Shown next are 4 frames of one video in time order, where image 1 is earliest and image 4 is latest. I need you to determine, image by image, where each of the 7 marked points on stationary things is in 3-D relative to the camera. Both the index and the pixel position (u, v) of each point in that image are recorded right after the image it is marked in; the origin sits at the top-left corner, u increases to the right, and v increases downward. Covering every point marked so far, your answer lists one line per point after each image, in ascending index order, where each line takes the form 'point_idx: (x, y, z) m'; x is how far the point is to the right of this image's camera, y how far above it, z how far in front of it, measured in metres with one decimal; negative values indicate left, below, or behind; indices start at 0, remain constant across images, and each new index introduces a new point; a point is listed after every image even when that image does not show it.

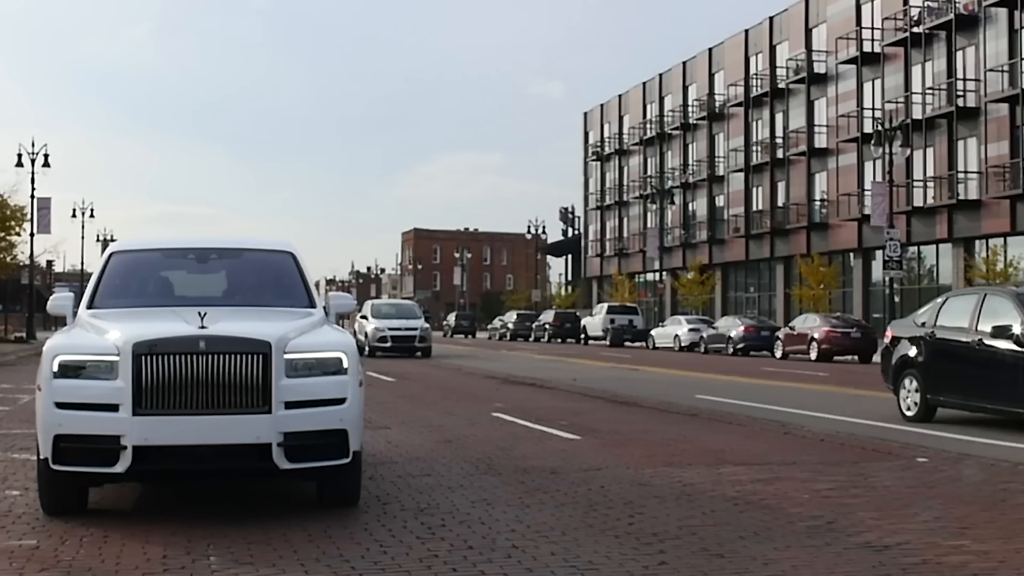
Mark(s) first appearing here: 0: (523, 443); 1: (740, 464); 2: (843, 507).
0: (+0.1, -1.5, +11.1) m
1: (+1.9, -1.4, +9.3) m
2: (+2.1, -1.4, +7.4) m
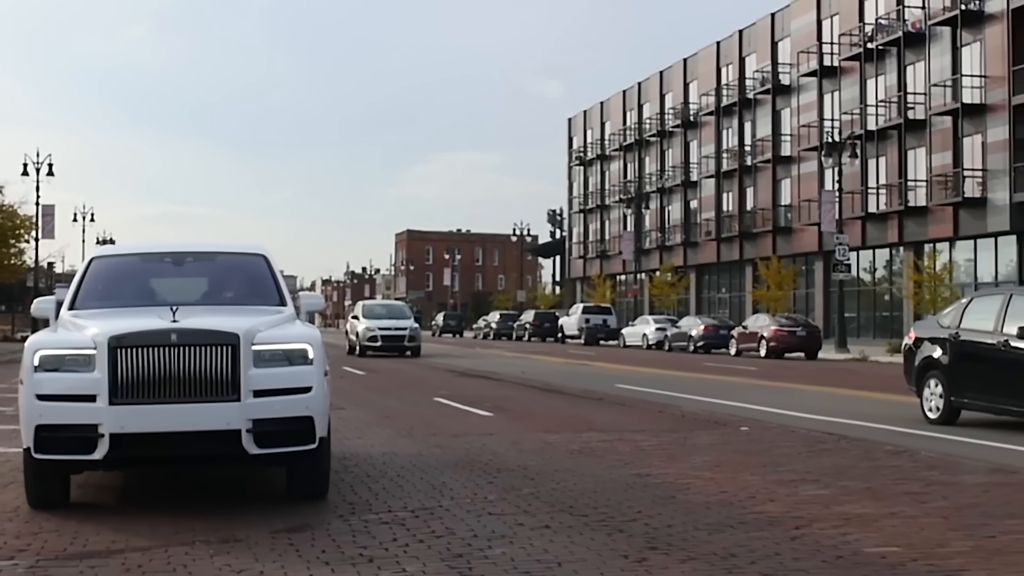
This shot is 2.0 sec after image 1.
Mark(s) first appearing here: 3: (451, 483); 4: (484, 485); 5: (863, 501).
0: (-0.8, -1.6, +14.0) m
1: (+0.9, -1.5, +12.2) m
2: (+1.2, -1.5, +10.3) m
3: (-0.4, -1.5, +8.6) m
4: (0.0, -1.5, +8.3) m
5: (+2.4, -1.4, +7.7) m
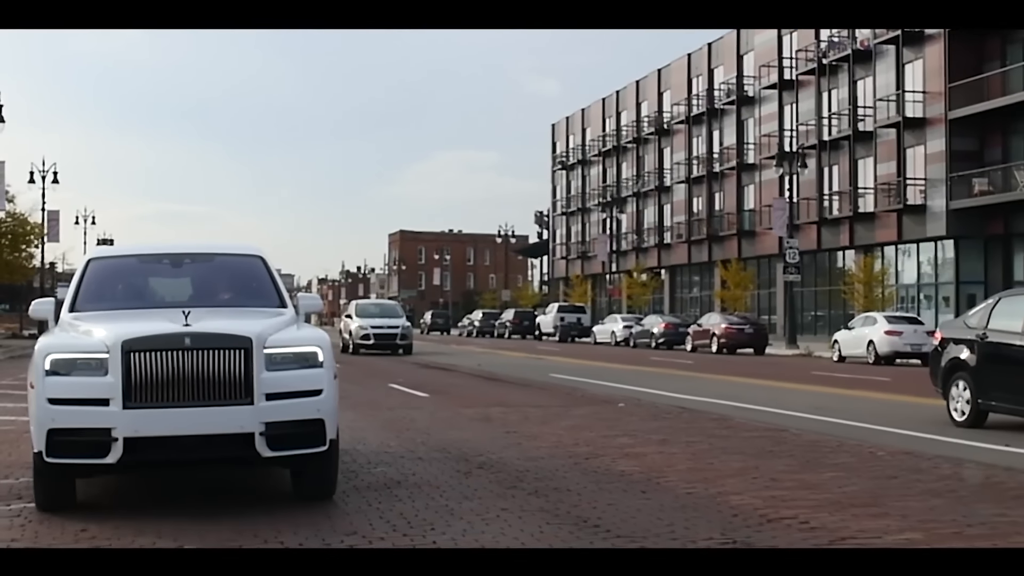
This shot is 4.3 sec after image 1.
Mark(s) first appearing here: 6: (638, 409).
0: (-1.8, -1.7, +17.3) m
1: (-0.1, -1.6, +15.5) m
2: (+0.2, -1.6, +13.6) m
3: (-1.5, -1.6, +11.9) m
4: (-1.0, -1.6, +11.6) m
5: (+1.4, -1.5, +11.0) m
6: (+1.6, -1.6, +14.9) m
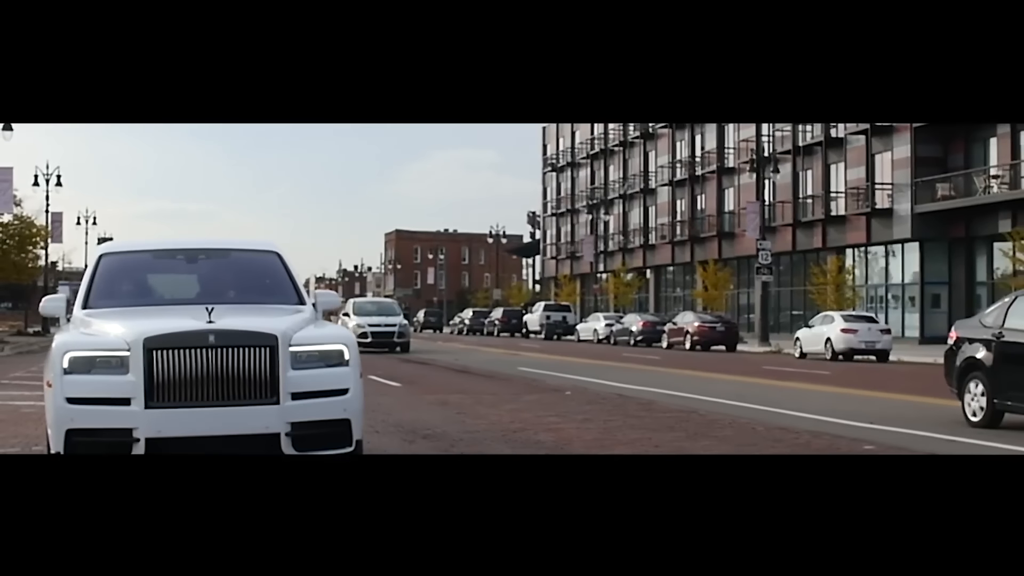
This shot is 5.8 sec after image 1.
0: (-2.5, -1.7, +19.4) m
1: (-0.7, -1.6, +17.6) m
2: (-0.5, -1.6, +15.7) m
3: (-2.1, -1.6, +14.0) m
4: (-1.6, -1.6, +13.7) m
5: (+0.7, -1.6, +13.1) m
6: (+1.0, -1.6, +17.0) m
